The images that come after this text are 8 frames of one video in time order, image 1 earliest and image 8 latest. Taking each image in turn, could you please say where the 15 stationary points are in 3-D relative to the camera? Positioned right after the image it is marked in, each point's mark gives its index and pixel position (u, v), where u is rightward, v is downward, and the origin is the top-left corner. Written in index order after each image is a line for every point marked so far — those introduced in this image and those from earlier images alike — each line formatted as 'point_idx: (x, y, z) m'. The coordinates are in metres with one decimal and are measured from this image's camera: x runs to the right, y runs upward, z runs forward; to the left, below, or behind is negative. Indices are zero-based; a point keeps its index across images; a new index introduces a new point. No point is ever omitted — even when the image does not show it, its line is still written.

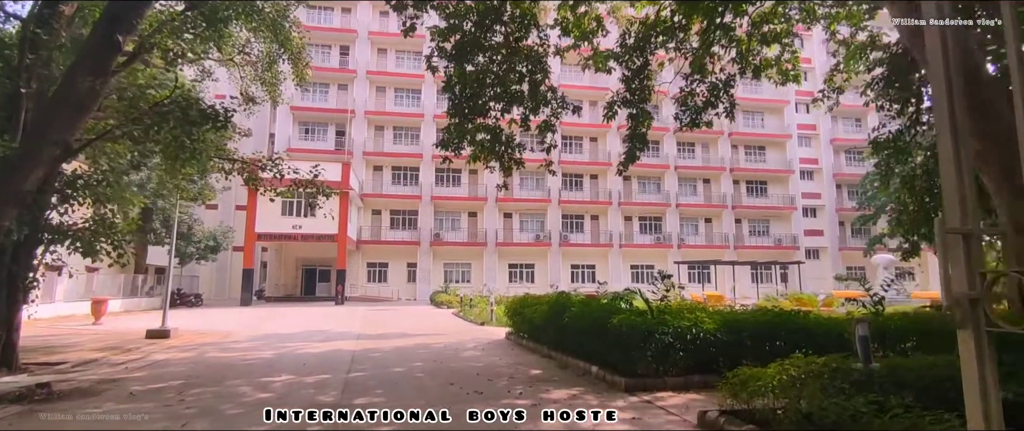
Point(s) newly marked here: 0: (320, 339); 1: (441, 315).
0: (-3.2, -2.1, +9.2) m
1: (-2.1, -2.9, +16.4) m
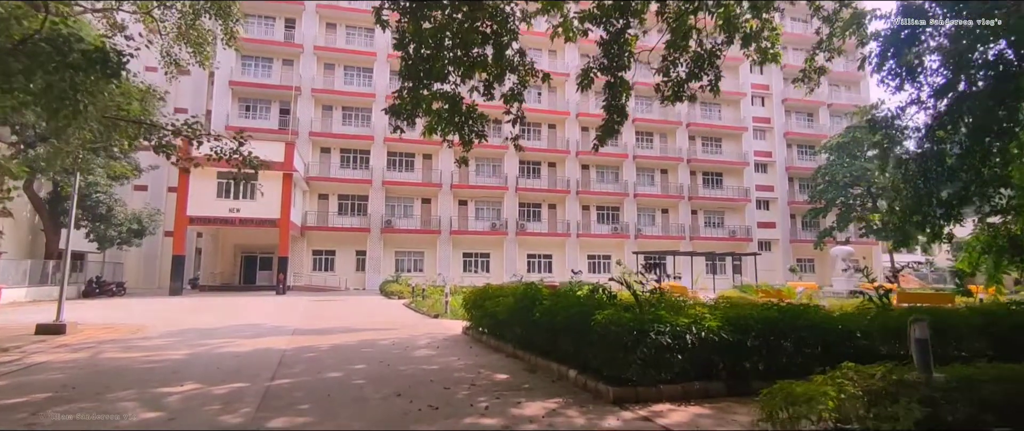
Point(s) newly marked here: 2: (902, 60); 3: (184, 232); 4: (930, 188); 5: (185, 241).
0: (-3.8, -1.7, +8.0) m
1: (-3.4, -2.5, +15.2) m
2: (+4.8, +1.9, +6.8) m
3: (-11.5, -0.6, +19.5) m
4: (+5.4, +0.4, +7.1) m
5: (-11.5, -0.9, +19.5) m
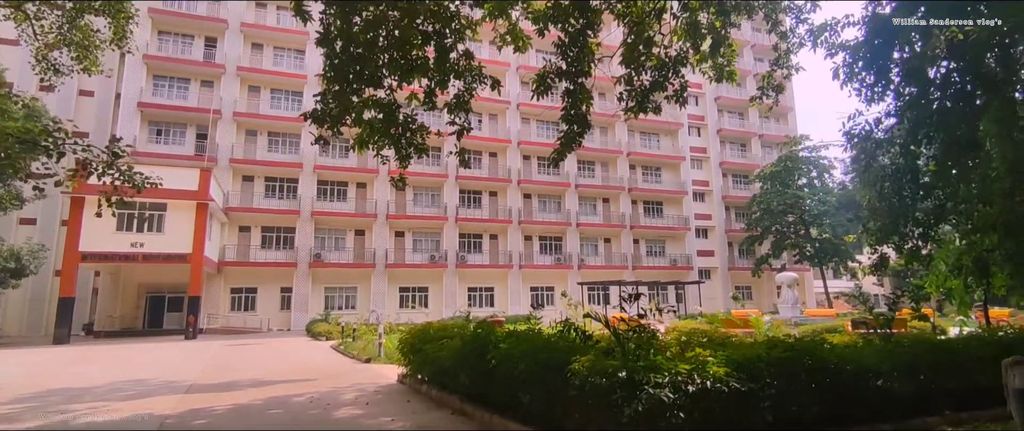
0: (-4.5, -2.1, +6.4) m
1: (-4.8, -3.3, +13.6) m
2: (+4.2, +1.7, +6.3) m
3: (-13.4, -1.7, +17.0) m
4: (+4.8, +0.1, +6.7) m
5: (-13.4, -2.0, +17.0) m
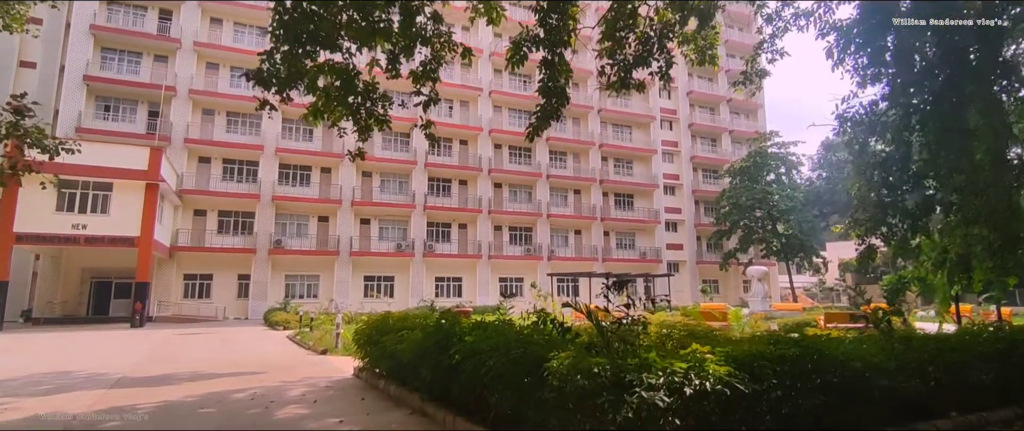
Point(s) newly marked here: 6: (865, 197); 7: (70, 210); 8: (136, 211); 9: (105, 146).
0: (-4.8, -1.8, +5.7) m
1: (-5.6, -2.9, +12.8) m
2: (+3.9, +1.8, +6.0) m
3: (-14.3, -1.0, +15.7) m
4: (+4.4, +0.2, +6.4) m
5: (-14.3, -1.4, +15.8) m
6: (+4.3, +0.2, +6.8) m
7: (-13.2, +0.2, +16.5) m
8: (-11.7, +0.2, +17.3) m
9: (-12.5, +2.2, +17.1) m
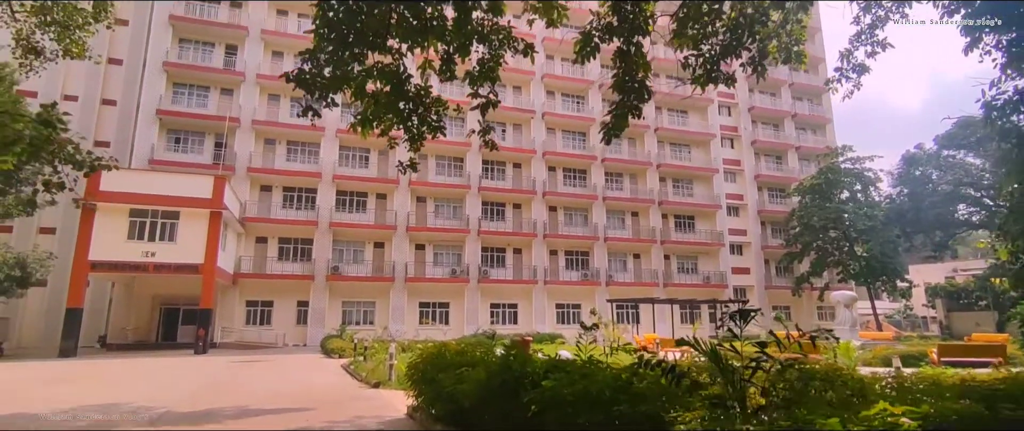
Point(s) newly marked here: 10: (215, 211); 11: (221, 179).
0: (-4.1, -2.0, +5.4) m
1: (-4.2, -3.4, +12.5) m
2: (+4.5, +1.7, +5.1) m
3: (-12.7, -1.9, +16.3) m
4: (+5.1, +0.1, +5.4) m
5: (-12.7, -2.2, +16.4) m
6: (+5.1, +0.1, +5.8) m
7: (-11.5, -0.7, +17.1) m
8: (-10.0, -0.7, +17.7) m
9: (-10.8, +1.3, +17.6) m
10: (-9.6, +0.2, +17.9) m
11: (-9.6, +1.2, +18.2) m
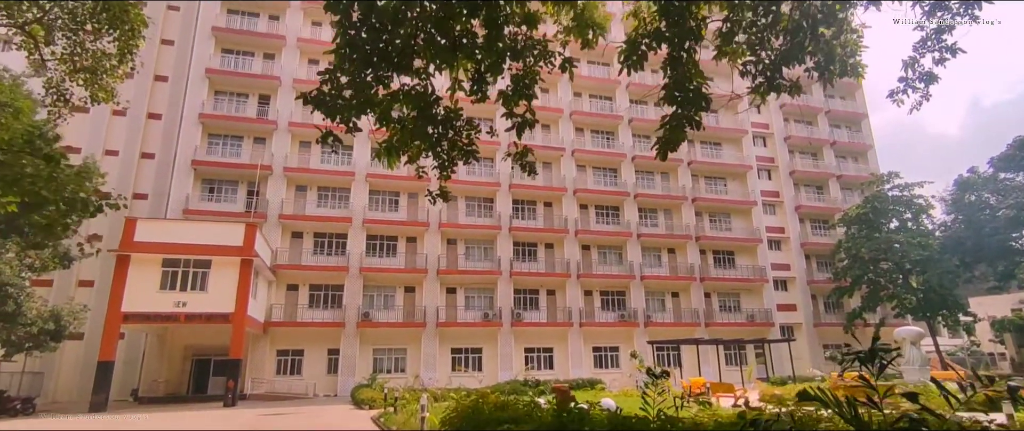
0: (-3.7, -2.4, +4.9) m
1: (-3.4, -4.4, +11.9) m
2: (+4.8, +1.5, +4.5) m
3: (-11.6, -3.4, +16.2) m
4: (+5.5, 0.0, +4.6) m
5: (-11.6, -3.7, +16.2) m
6: (+5.4, -0.1, +5.0) m
7: (-10.5, -2.2, +17.0) m
8: (-8.9, -2.3, +17.6) m
9: (-9.8, -0.3, +17.7) m
10: (-8.5, -1.4, +17.8) m
11: (-8.5, -0.4, +18.2) m
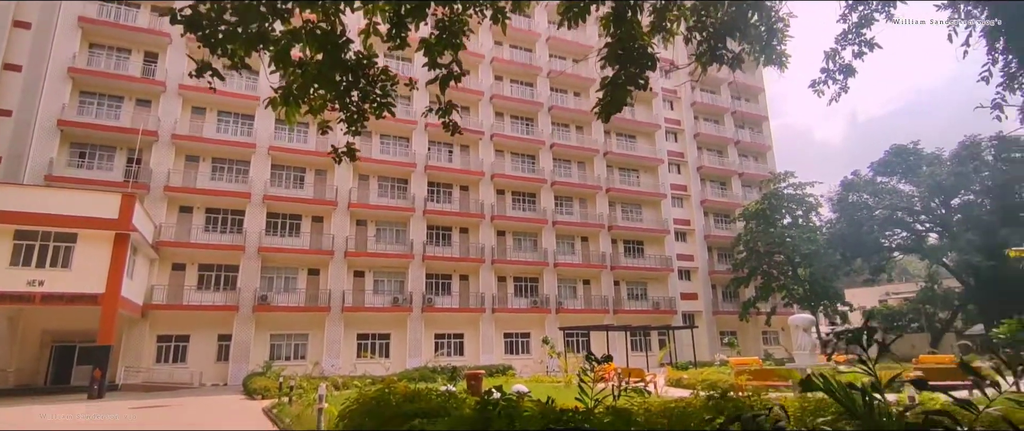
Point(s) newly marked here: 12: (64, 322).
0: (-4.4, -2.0, +3.8) m
1: (-5.2, -3.8, +10.8) m
2: (+4.2, +1.6, +4.6) m
3: (-14.0, -2.4, +13.8) m
4: (+4.8, 0.0, +4.8) m
5: (-14.0, -2.7, +13.8) m
6: (+4.7, 0.0, +5.2) m
7: (-12.9, -1.3, +14.7) m
8: (-11.4, -1.4, +15.5) m
9: (-12.3, +0.7, +15.4) m
10: (-11.1, -0.5, +15.7) m
11: (-11.1, +0.5, +16.1) m
12: (-14.8, -3.5, +18.3) m
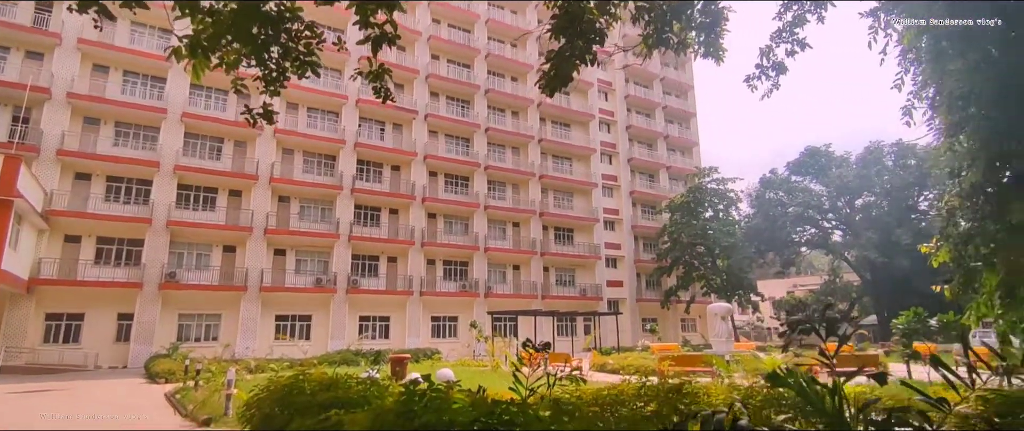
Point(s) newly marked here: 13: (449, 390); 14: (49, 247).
0: (-4.9, -1.7, +3.0) m
1: (-6.6, -3.3, +9.9) m
2: (+3.8, +1.6, +4.8) m
3: (-15.6, -1.4, +11.7) m
4: (+4.2, +0.1, +5.1) m
5: (-15.6, -1.8, +11.8) m
6: (+4.1, 0.0, +5.5) m
7: (-14.6, -0.3, +12.8) m
8: (-13.2, -0.4, +13.7) m
9: (-14.0, +1.6, +13.5) m
10: (-12.9, +0.4, +14.0) m
11: (-12.9, +1.5, +14.3) m
12: (-17.0, -2.4, +16.1) m
13: (-0.5, -1.3, +4.1) m
14: (-15.0, -1.0, +17.9) m
